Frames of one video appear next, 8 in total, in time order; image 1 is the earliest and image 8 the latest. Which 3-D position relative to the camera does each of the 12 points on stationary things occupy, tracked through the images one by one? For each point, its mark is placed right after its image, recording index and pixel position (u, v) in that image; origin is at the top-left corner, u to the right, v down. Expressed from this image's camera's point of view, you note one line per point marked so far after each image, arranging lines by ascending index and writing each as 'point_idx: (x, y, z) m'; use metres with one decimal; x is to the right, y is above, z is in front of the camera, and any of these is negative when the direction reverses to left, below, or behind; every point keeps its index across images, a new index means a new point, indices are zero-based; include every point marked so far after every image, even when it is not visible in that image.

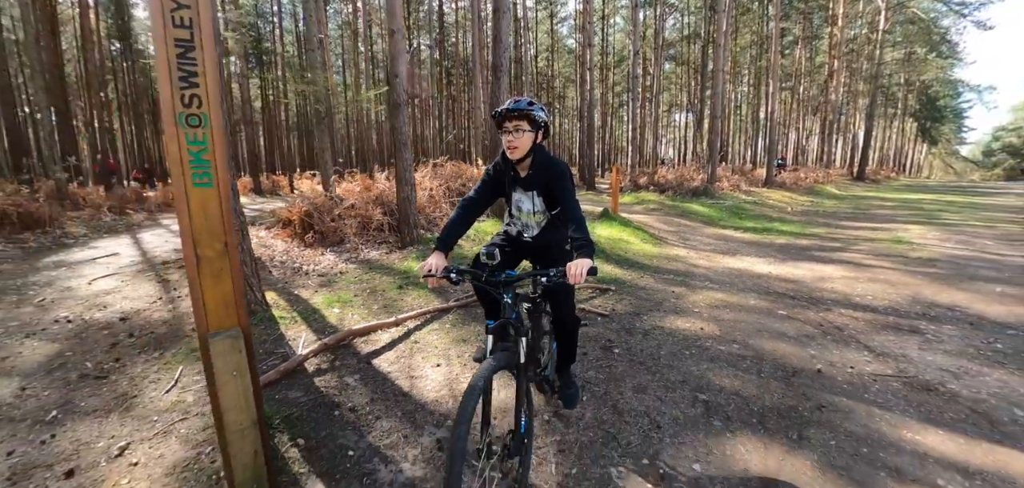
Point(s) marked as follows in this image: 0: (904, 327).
0: (+3.7, -0.8, +4.1) m
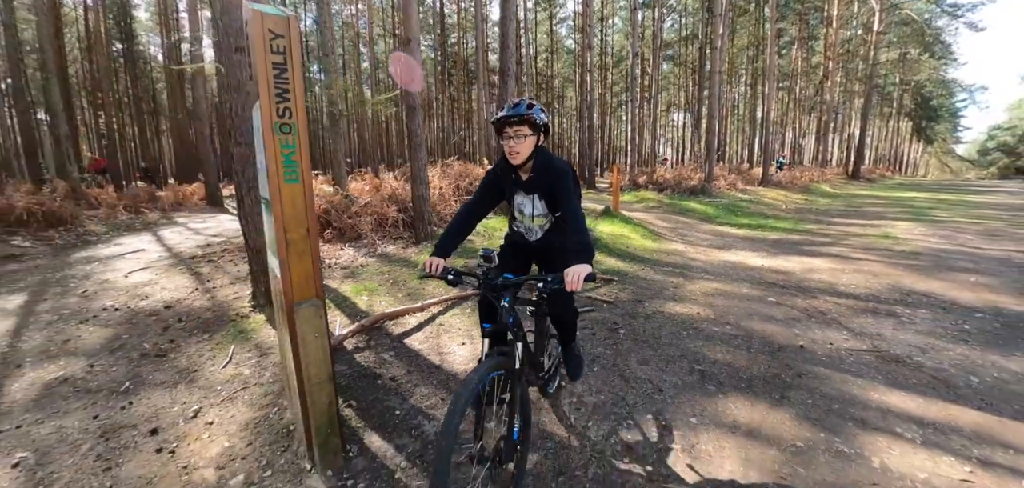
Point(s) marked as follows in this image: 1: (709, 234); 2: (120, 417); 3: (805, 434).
0: (+3.8, -0.7, +4.4) m
1: (+4.3, +0.2, +9.4) m
2: (-2.6, -1.1, +2.9) m
3: (+1.7, -1.1, +2.6) m
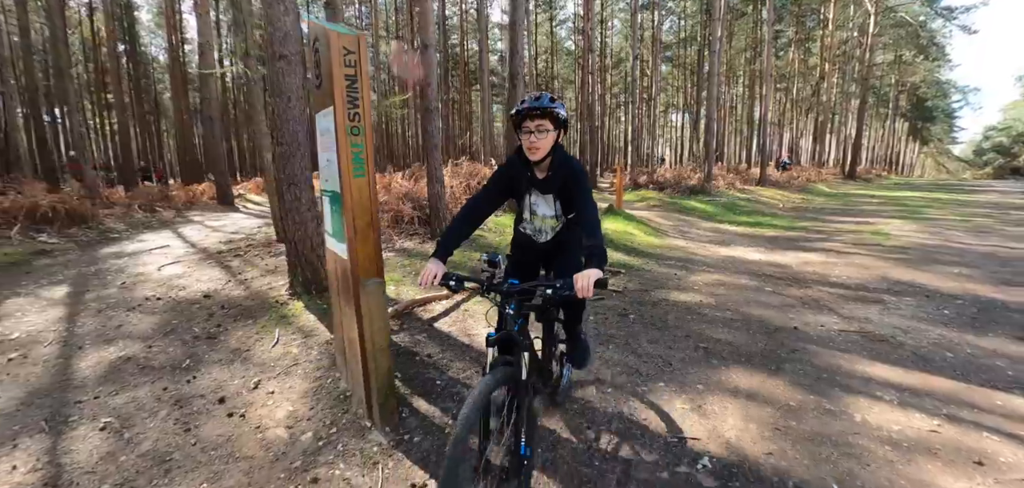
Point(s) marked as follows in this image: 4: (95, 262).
0: (+4.0, -0.6, +4.8) m
1: (+4.5, +0.3, +9.8) m
2: (-2.4, -1.1, +3.2) m
3: (+1.9, -1.0, +2.9) m
4: (-6.8, -0.3, +7.0) m
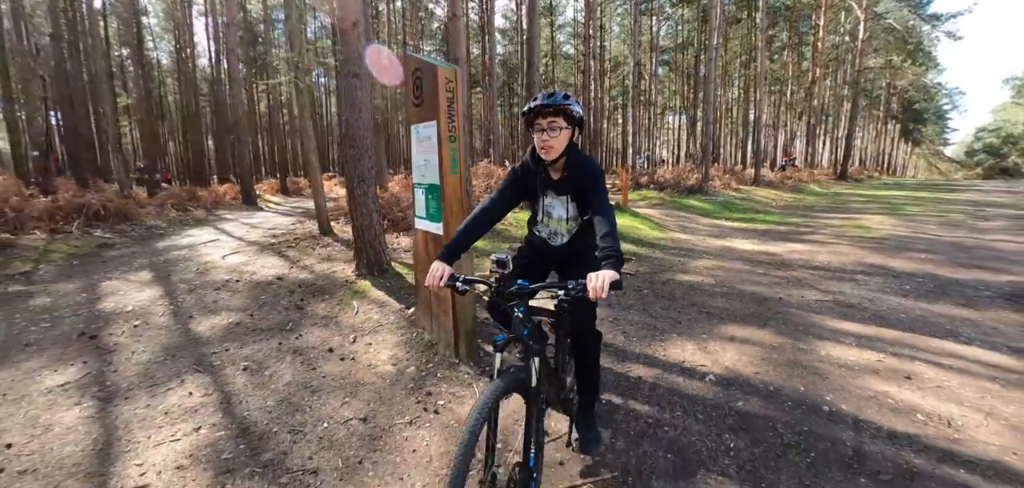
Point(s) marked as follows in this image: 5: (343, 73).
0: (+4.4, -0.4, +5.7) m
1: (+4.8, +0.4, +10.6) m
2: (-2.0, -0.9, +4.0) m
3: (+2.3, -0.8, +3.8) m
4: (-6.4, -0.2, +7.8) m
5: (-2.0, +2.0, +5.2) m
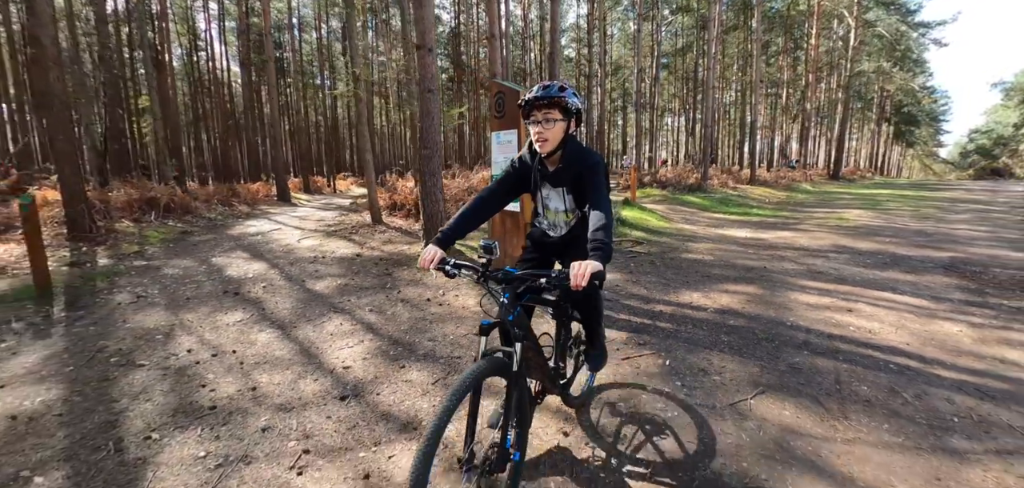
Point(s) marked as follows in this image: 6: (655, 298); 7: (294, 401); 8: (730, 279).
0: (+5.0, -0.2, +7.0) m
1: (+5.4, +0.7, +12.0) m
2: (-1.4, -0.6, +5.3) m
3: (+2.9, -0.5, +5.1) m
4: (-5.8, +0.1, +9.1) m
5: (-1.4, +2.3, +6.5) m
6: (+1.7, -0.6, +5.0) m
7: (-1.6, -1.1, +3.2) m
8: (+2.8, -0.5, +5.6) m
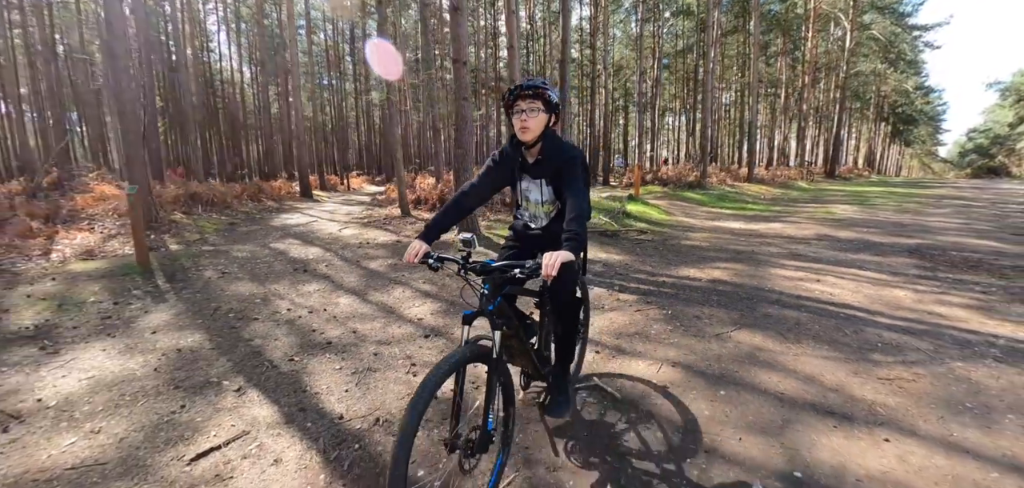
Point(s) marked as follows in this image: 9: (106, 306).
0: (+5.4, +0.1, +8.0) m
1: (+5.8, +0.9, +13.0) m
2: (-1.0, -0.4, +6.4) m
3: (+3.4, -0.3, +6.1) m
4: (-5.4, +0.4, +10.1) m
5: (-1.0, +2.5, +7.5) m
6: (+2.1, -0.4, +6.1) m
7: (-1.2, -0.9, +4.2) m
8: (+3.2, -0.2, +6.6) m
9: (-5.0, -0.8, +5.4) m
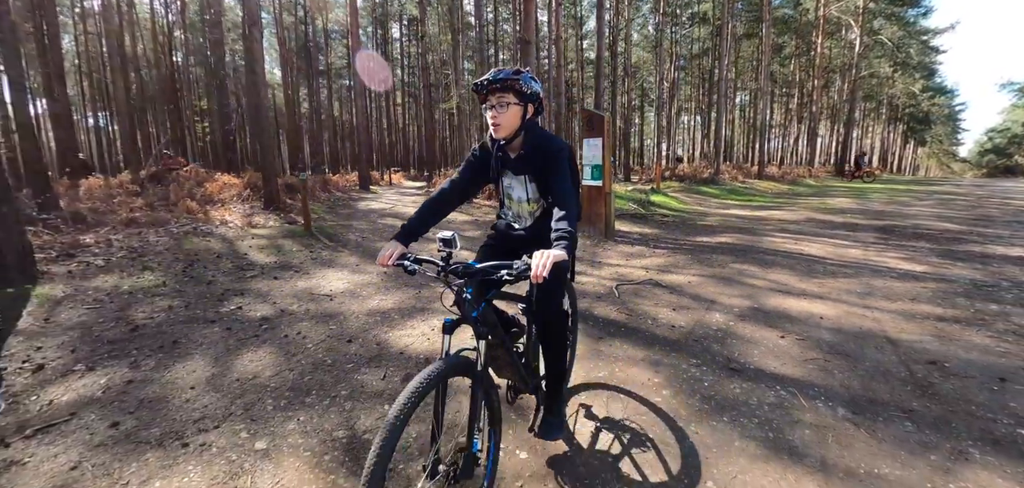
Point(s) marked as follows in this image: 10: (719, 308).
0: (+6.7, +0.6, +10.3) m
1: (+7.3, +1.5, +15.3) m
2: (+0.3, +0.2, +8.8) m
3: (+4.6, +0.2, +8.5) m
4: (-4.0, +1.0, +12.7) m
5: (+0.4, +3.1, +10.0) m
6: (+3.3, +0.1, +8.5) m
7: (0.0, -0.4, +6.7) m
8: (+4.5, +0.3, +9.0) m
9: (-3.7, -0.2, +8.0) m
10: (+2.3, -0.7, +4.8) m
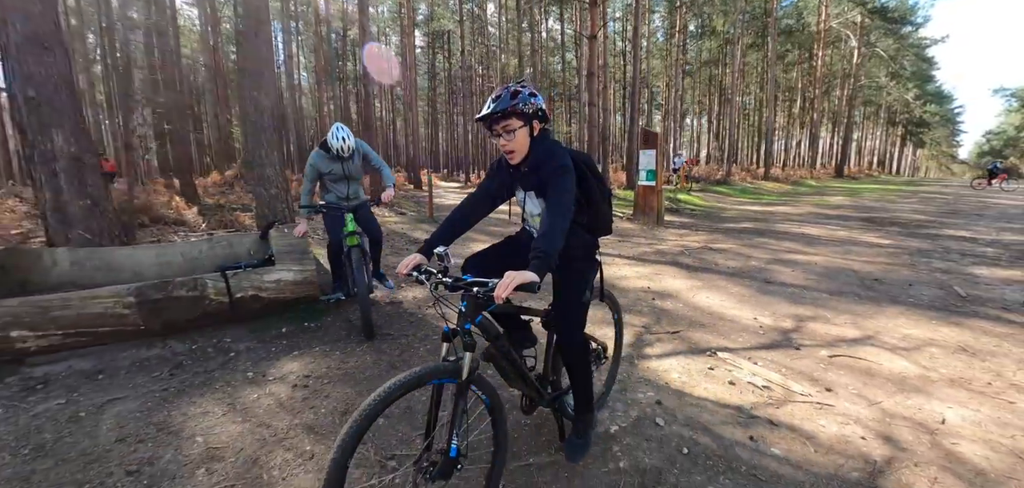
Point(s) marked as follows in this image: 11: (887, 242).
0: (+8.9, +1.0, +13.5) m
1: (+9.5, +1.9, +18.4) m
2: (+2.5, +0.6, +12.0) m
3: (+6.8, +0.6, +11.6) m
4: (-1.8, +1.4, +15.9) m
5: (+2.6, +3.5, +13.1) m
6: (+5.5, +0.6, +11.6) m
7: (+2.2, +0.1, +9.8) m
8: (+6.7, +0.7, +12.1) m
9: (-1.5, +0.3, +11.1) m
10: (+4.5, -0.3, +7.9) m
11: (+8.4, 0.0, +9.7) m
